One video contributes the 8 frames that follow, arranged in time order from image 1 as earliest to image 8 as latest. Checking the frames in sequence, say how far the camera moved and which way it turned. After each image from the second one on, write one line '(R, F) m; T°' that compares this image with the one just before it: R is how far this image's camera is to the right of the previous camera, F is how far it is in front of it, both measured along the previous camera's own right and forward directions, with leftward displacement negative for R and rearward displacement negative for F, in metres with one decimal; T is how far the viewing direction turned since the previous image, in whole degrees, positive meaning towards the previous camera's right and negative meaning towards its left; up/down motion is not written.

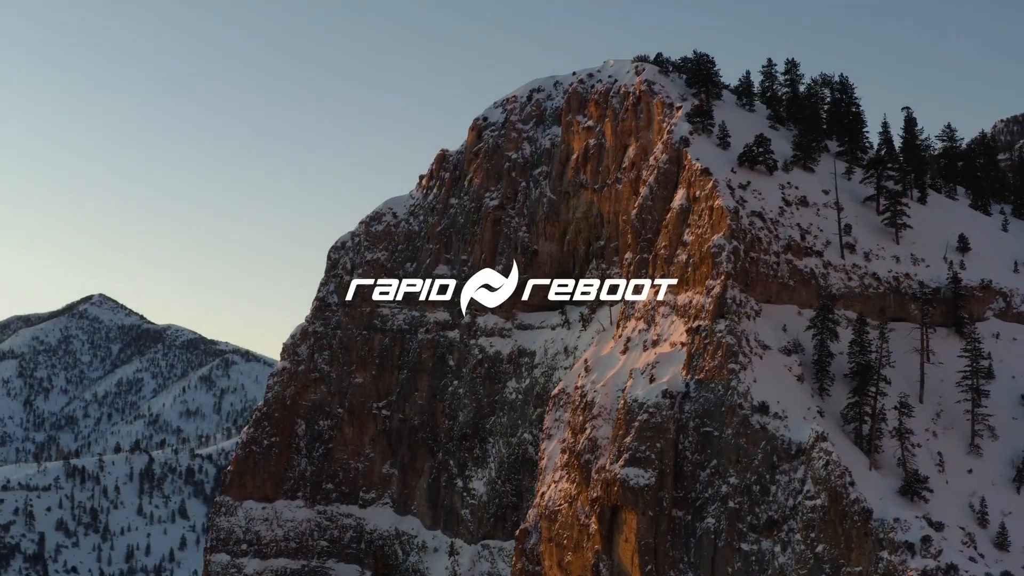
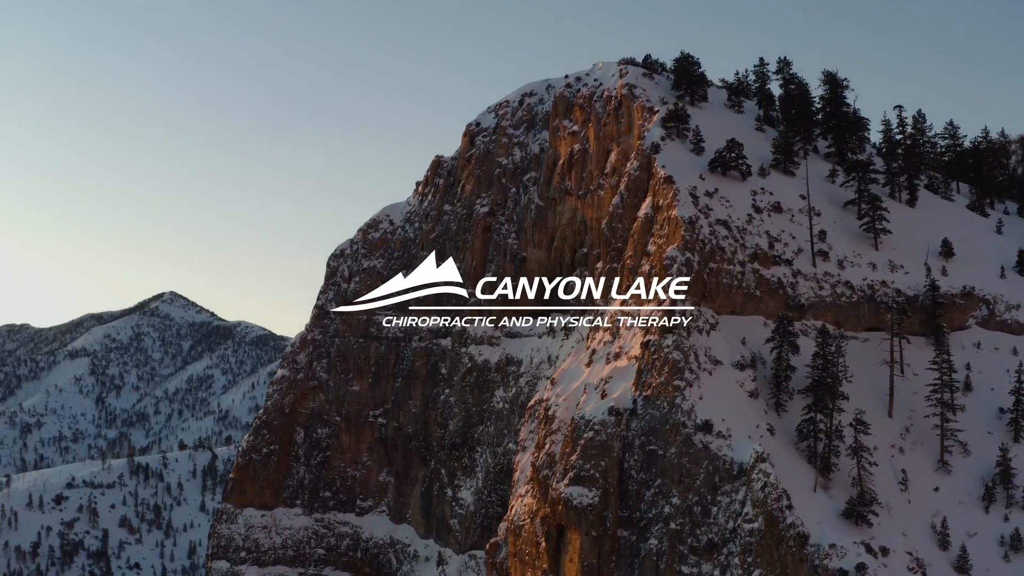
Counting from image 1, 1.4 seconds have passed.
(+6.4, +1.1) m; -3°
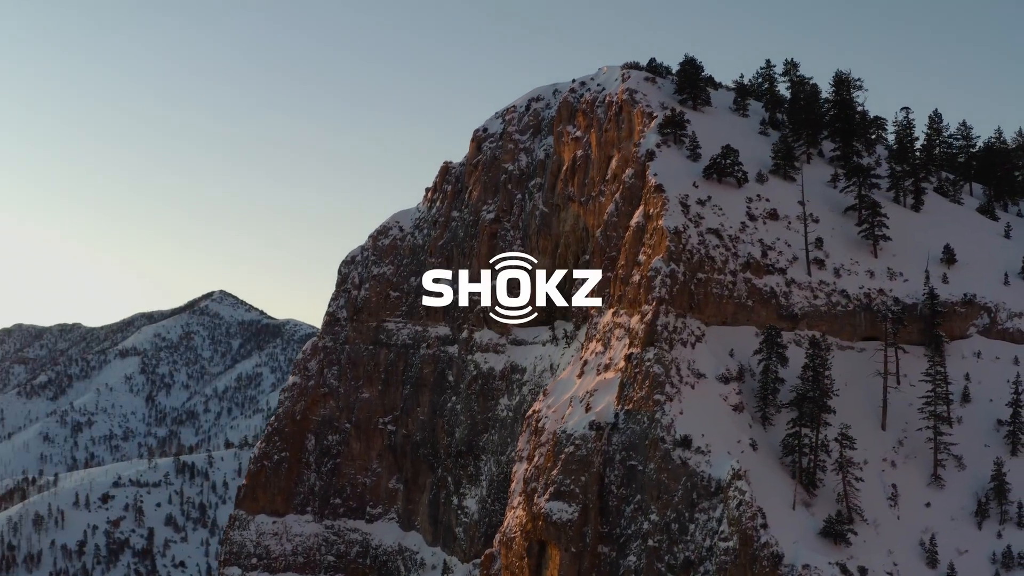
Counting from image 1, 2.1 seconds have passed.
(+3.4, +0.5) m; -2°
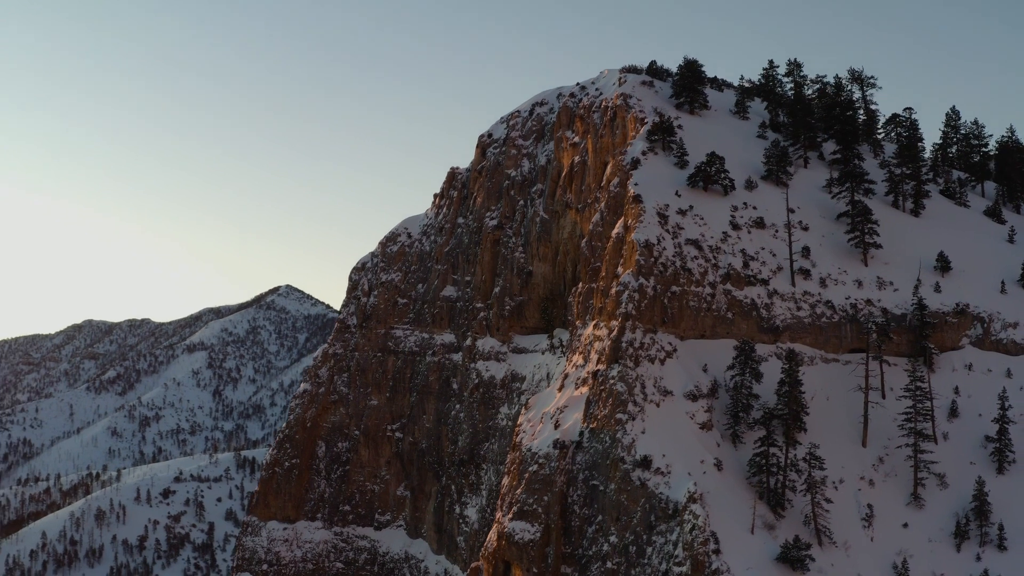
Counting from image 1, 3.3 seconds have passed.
(+5.1, +0.8) m; -3°
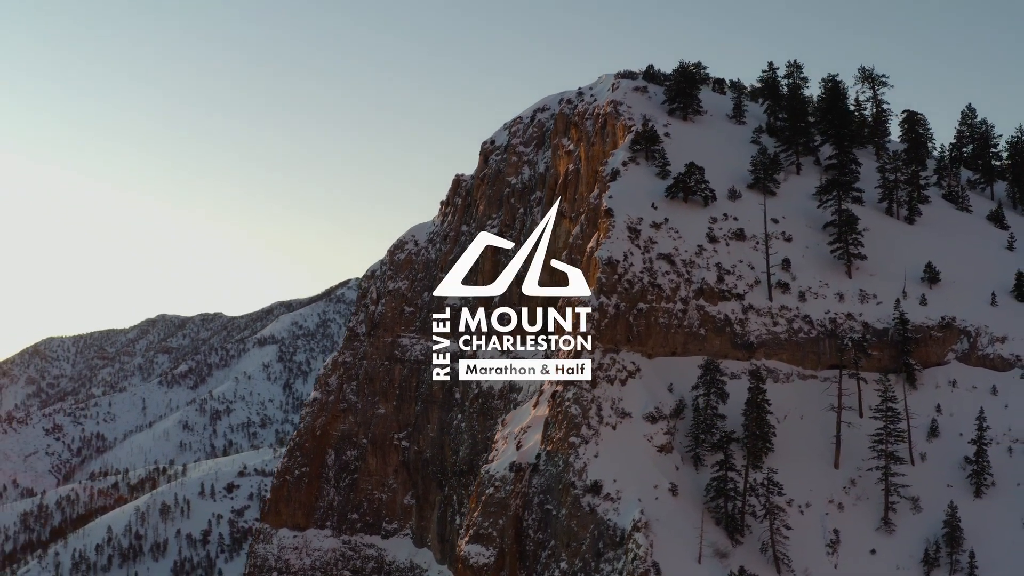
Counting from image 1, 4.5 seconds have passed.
(+5.6, +0.9) m; -3°
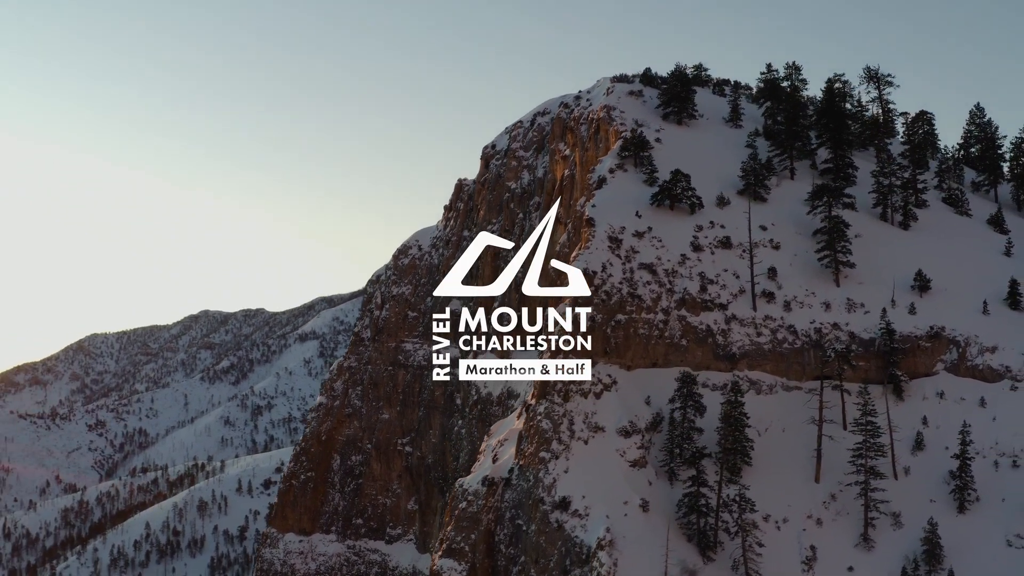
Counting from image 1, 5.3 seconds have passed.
(+3.4, +0.5) m; -2°
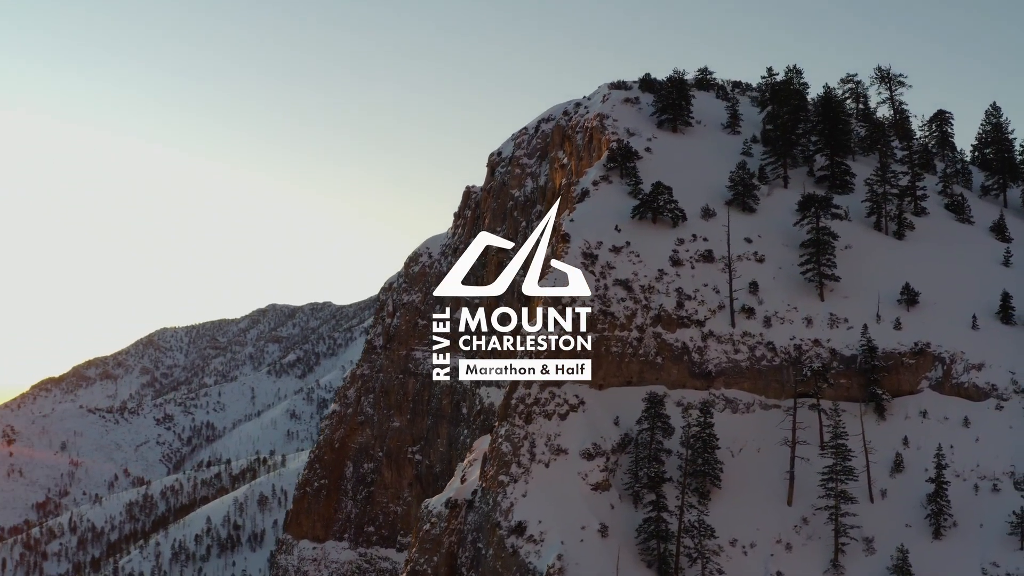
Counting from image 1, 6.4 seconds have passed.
(+5.0, +0.6) m; -3°
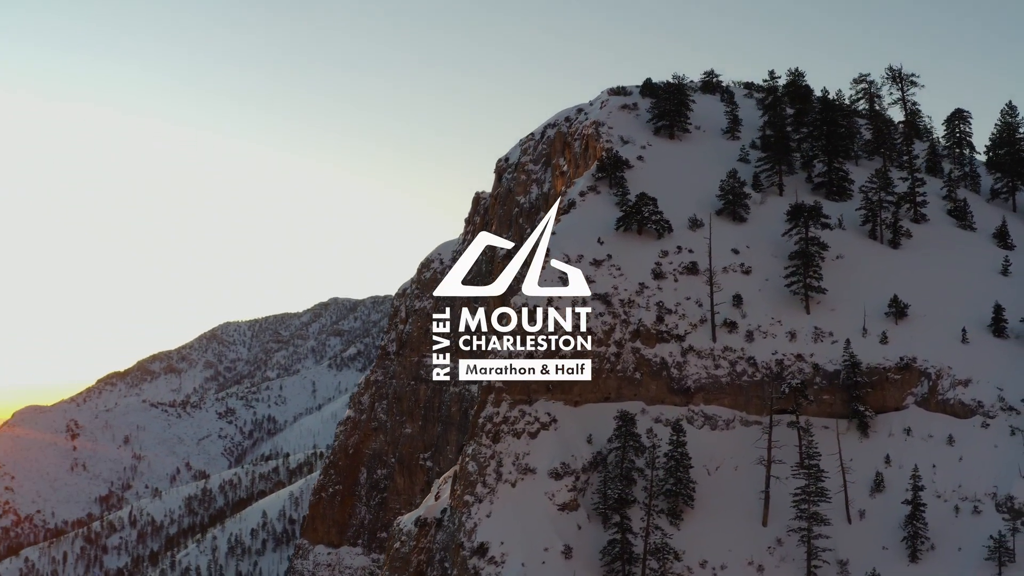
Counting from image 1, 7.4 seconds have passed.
(+4.4, +0.5) m; -3°
